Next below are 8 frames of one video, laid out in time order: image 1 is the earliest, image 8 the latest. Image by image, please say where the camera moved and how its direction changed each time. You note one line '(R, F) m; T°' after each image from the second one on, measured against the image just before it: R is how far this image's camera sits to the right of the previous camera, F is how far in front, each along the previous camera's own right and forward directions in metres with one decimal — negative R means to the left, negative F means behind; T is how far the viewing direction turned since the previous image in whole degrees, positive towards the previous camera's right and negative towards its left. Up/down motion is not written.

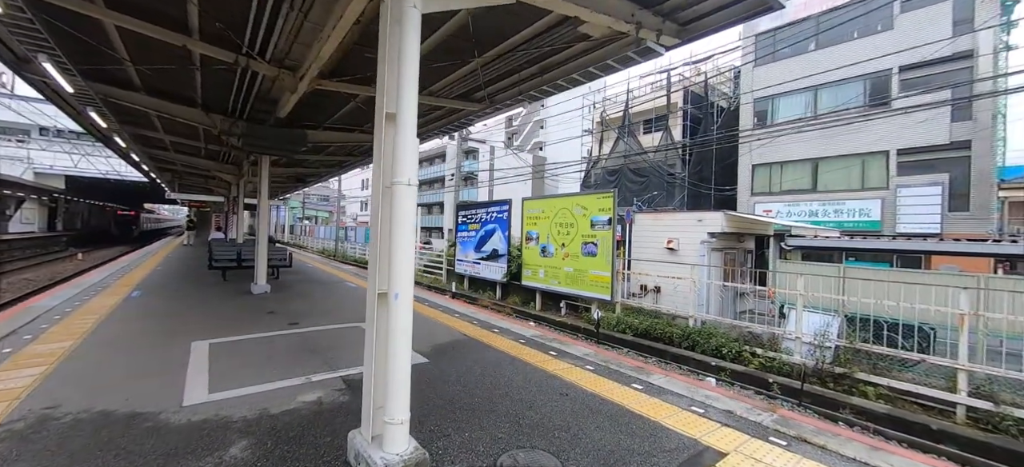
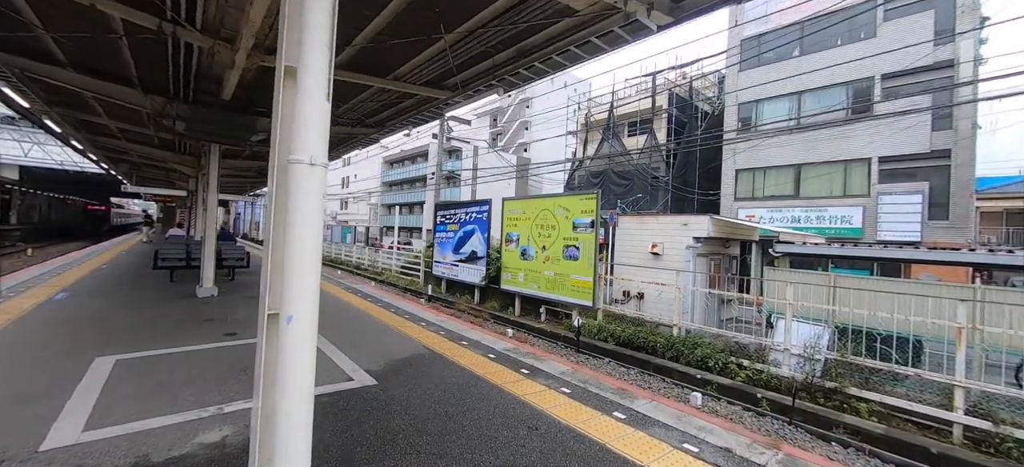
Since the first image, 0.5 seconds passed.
(+0.1, +0.4) m; +2°
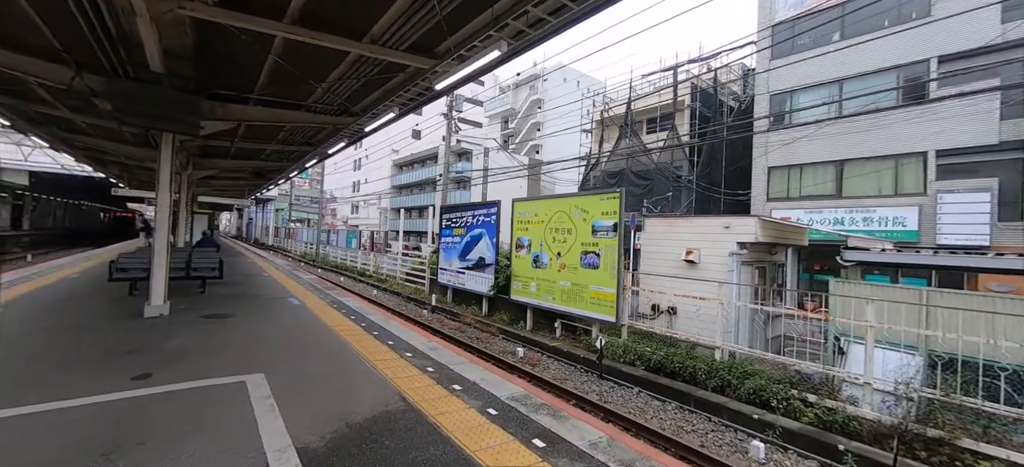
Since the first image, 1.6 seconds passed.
(0.0, +0.9) m; -2°
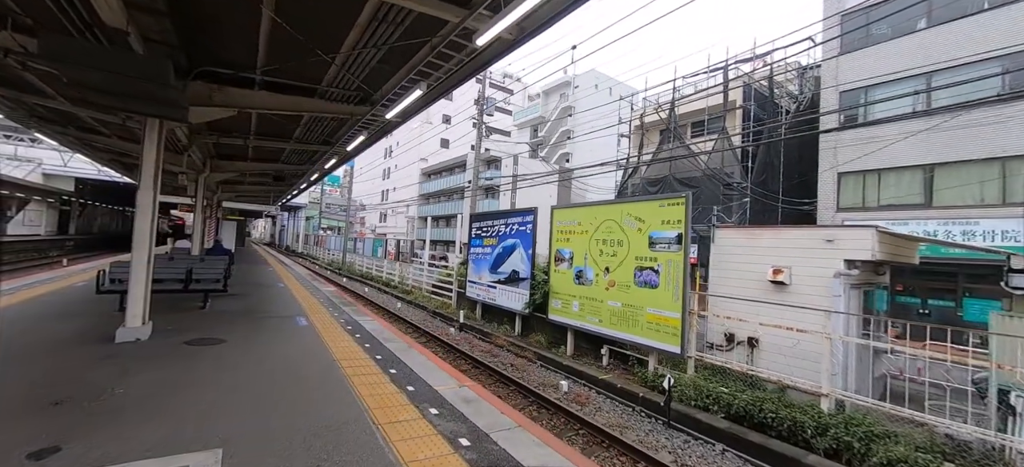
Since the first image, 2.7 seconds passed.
(-0.3, +0.9) m; -4°
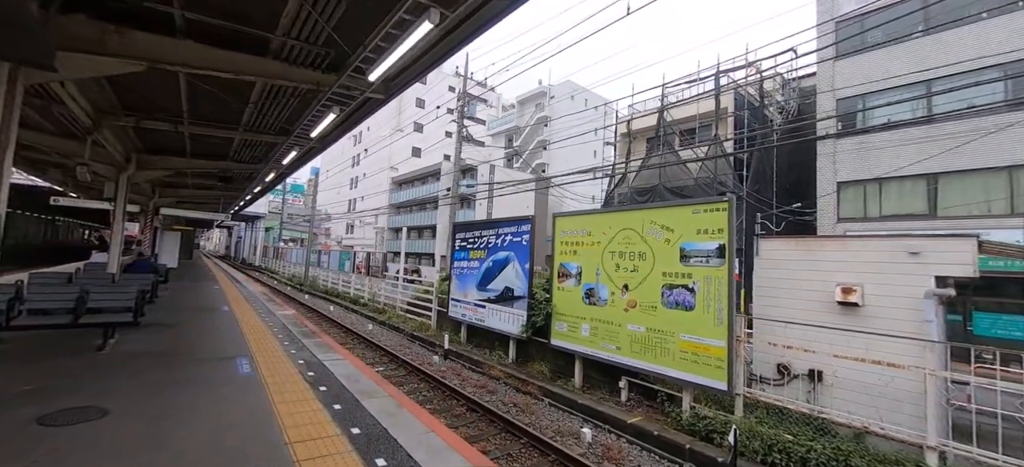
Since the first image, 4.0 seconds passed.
(-0.4, +1.1) m; +4°
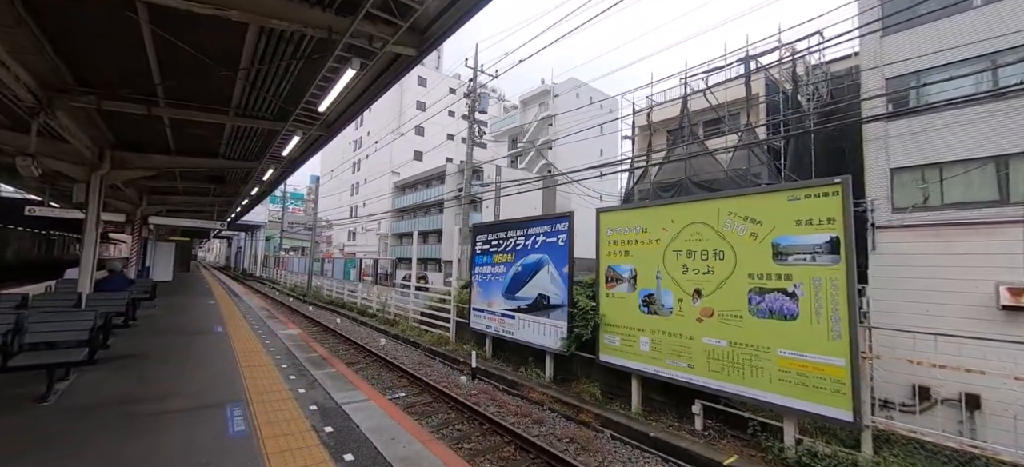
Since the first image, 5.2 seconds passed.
(-0.5, +0.9) m; 0°
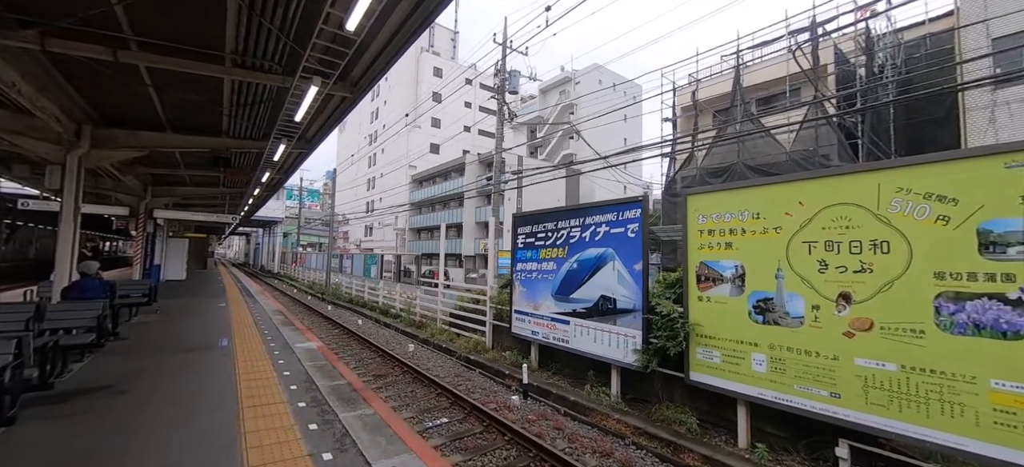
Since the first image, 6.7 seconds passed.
(-0.6, +1.1) m; -2°
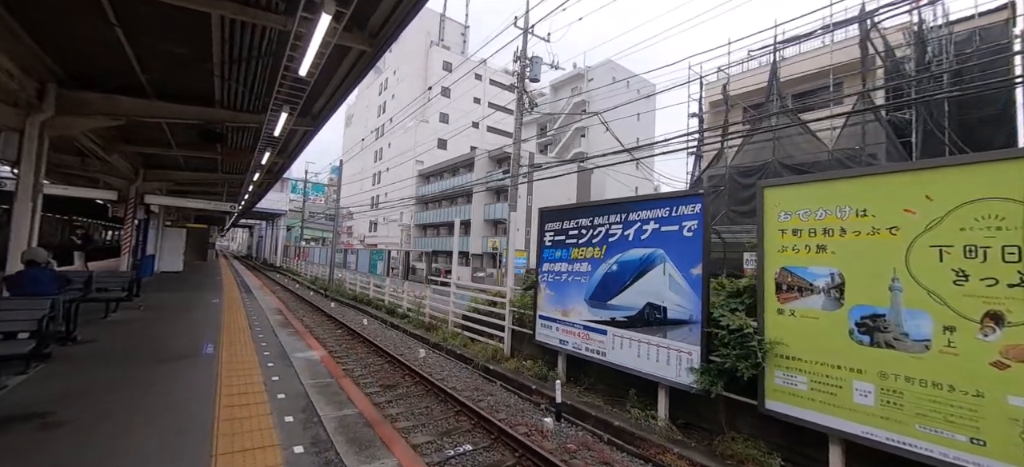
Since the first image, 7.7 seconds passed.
(-0.4, +0.7) m; 0°
